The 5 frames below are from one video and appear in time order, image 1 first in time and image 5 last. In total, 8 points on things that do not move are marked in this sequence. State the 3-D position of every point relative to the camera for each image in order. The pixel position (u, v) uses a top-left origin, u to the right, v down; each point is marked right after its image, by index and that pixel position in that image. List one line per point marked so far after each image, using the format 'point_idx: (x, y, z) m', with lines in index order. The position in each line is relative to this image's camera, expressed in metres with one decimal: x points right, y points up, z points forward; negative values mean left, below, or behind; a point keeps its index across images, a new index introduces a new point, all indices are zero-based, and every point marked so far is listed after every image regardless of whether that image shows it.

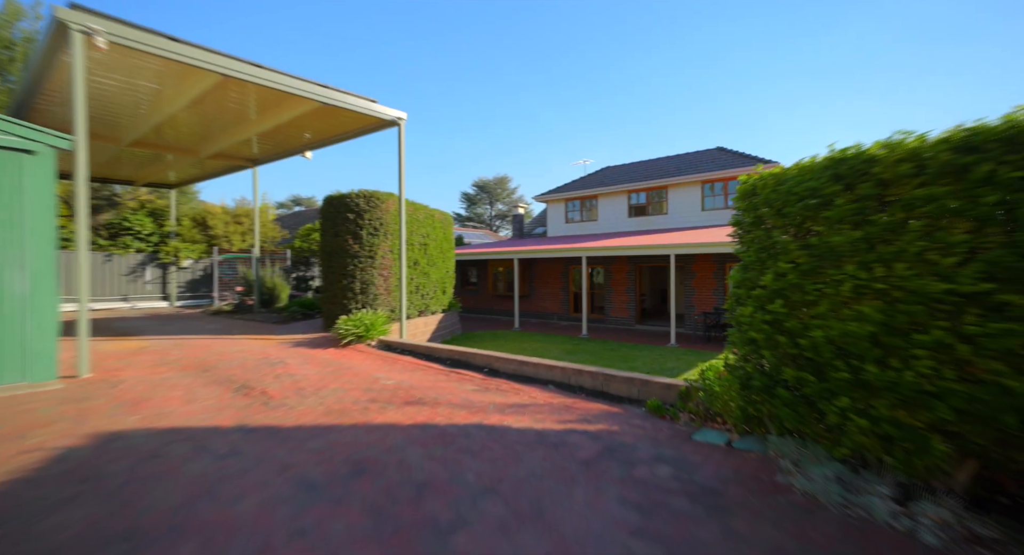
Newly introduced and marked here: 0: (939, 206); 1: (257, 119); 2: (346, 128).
0: (+2.5, +0.4, +3.0) m
1: (-5.2, +3.1, +10.6) m
2: (-3.5, +3.1, +11.0) m
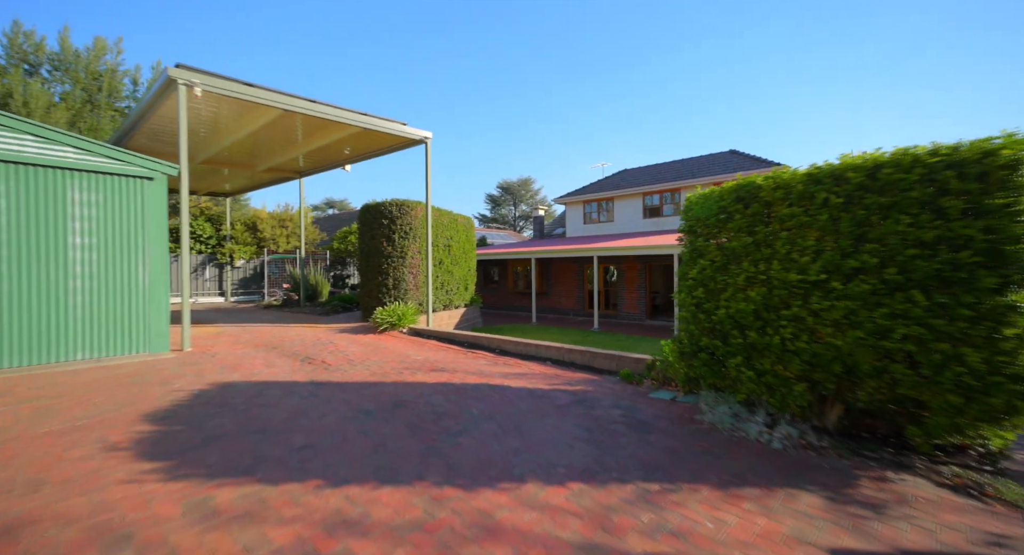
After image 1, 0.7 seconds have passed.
0: (+2.4, +0.5, +4.4) m
1: (-4.9, +3.2, +12.3) m
2: (-3.2, +3.2, +12.7) m
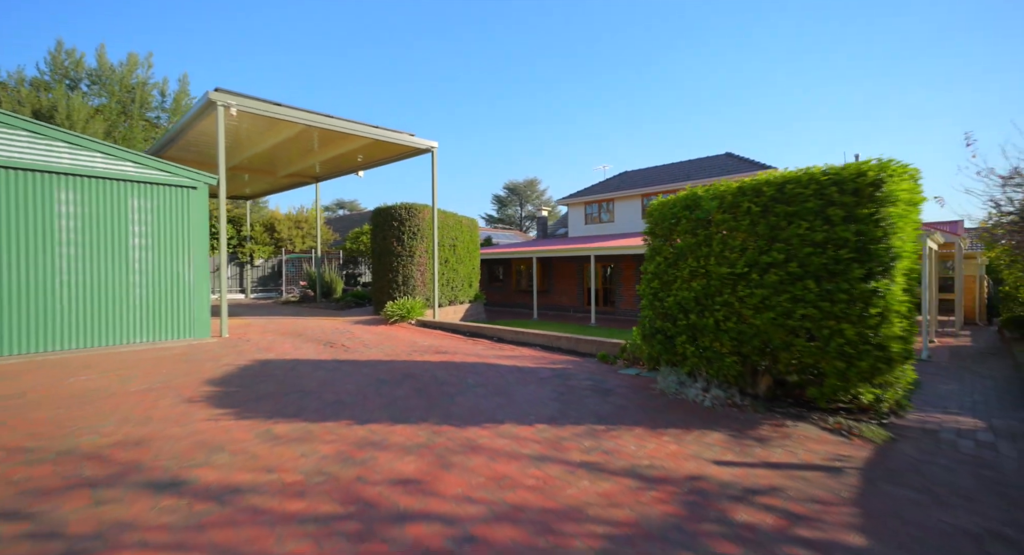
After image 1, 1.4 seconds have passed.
0: (+2.3, +0.6, +5.5) m
1: (-4.9, +3.3, +13.6) m
2: (-3.2, +3.3, +13.8) m
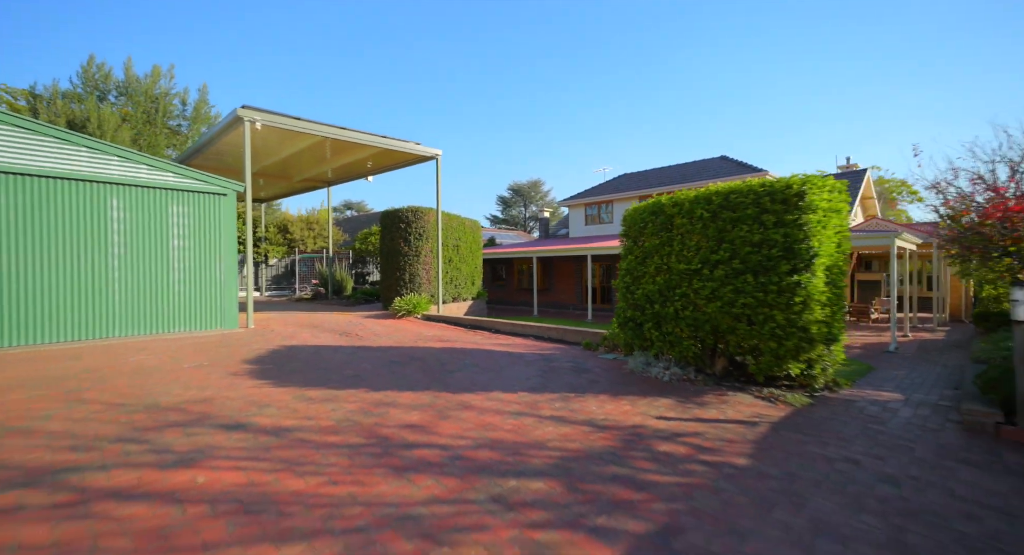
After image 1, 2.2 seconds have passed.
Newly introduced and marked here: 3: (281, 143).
0: (+2.1, +0.6, +6.5) m
1: (-5.0, +3.3, +14.6) m
2: (-3.3, +3.3, +14.9) m
3: (-5.7, +3.3, +13.0) m
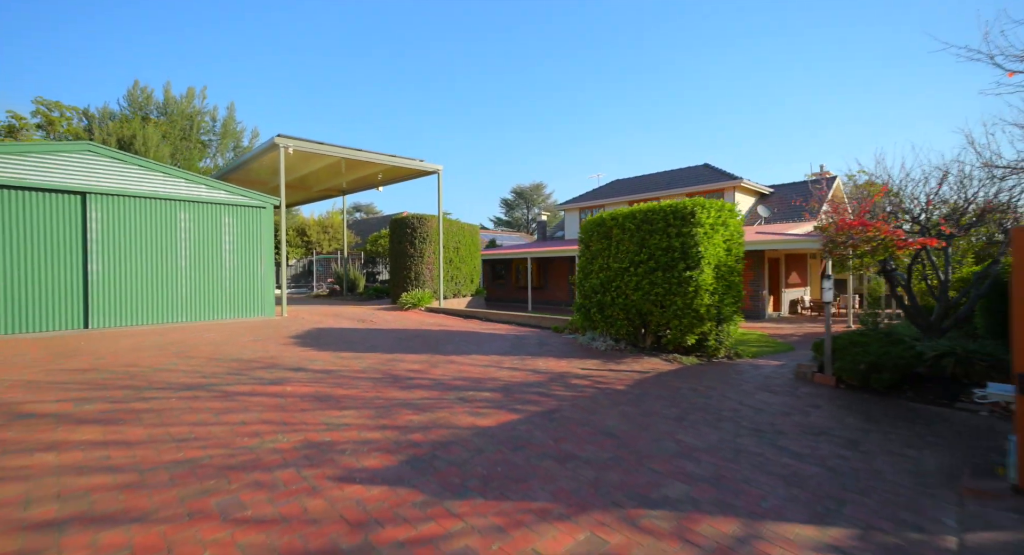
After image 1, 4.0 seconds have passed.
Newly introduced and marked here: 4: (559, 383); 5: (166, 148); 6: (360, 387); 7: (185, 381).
0: (+1.8, +0.7, +8.7) m
1: (-5.2, +3.4, +16.9) m
2: (-3.5, +3.4, +17.1) m
3: (-6.0, +3.4, +15.3) m
4: (+0.6, -1.2, +6.1) m
5: (-13.1, +4.9, +19.9) m
6: (-1.6, -1.2, +5.6) m
7: (-3.5, -1.1, +5.6) m
